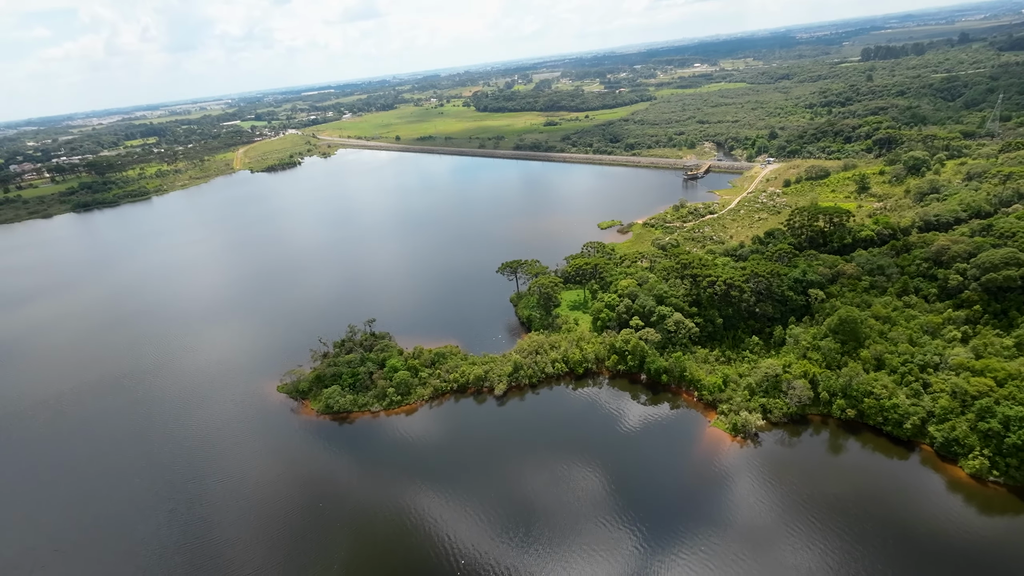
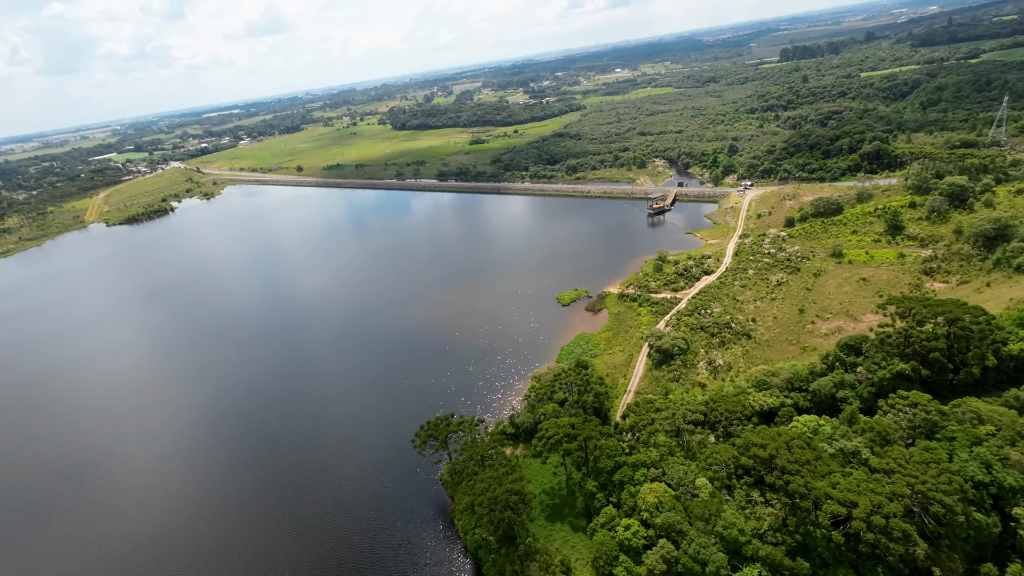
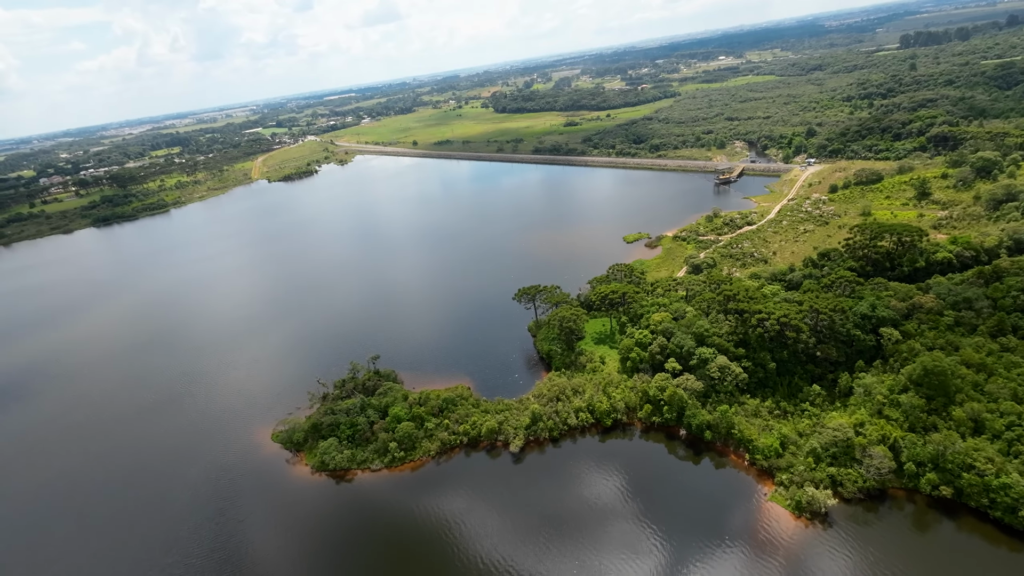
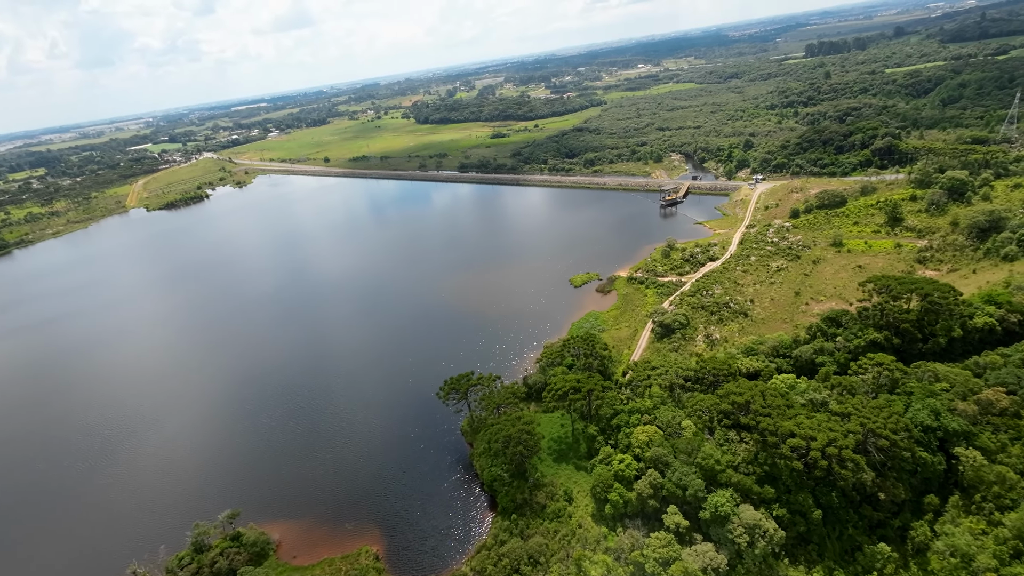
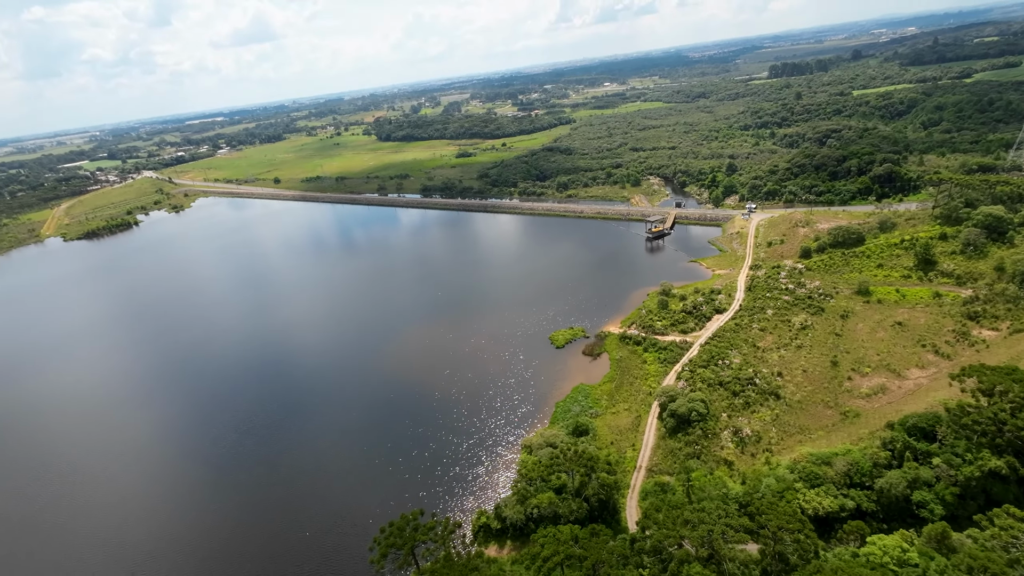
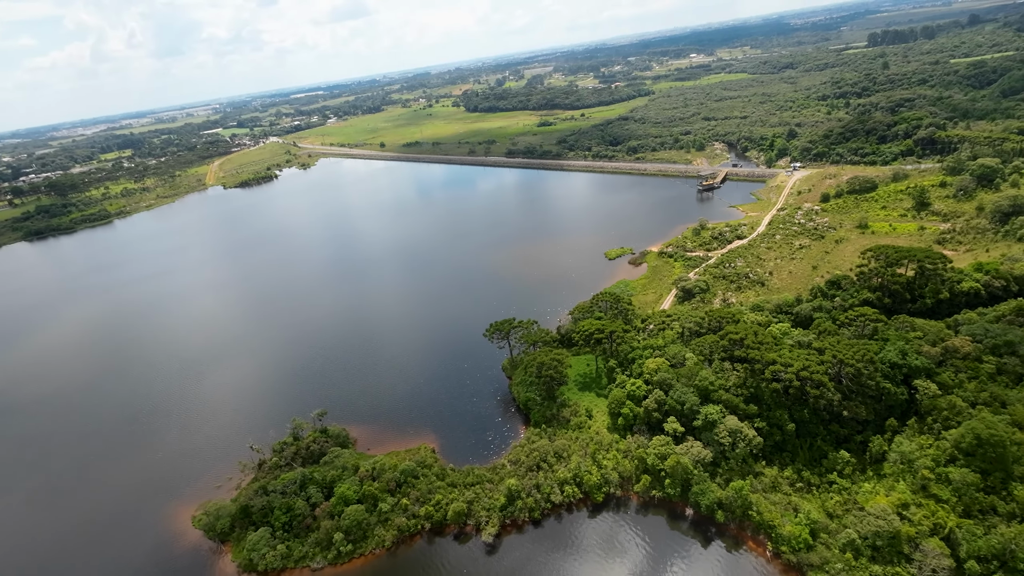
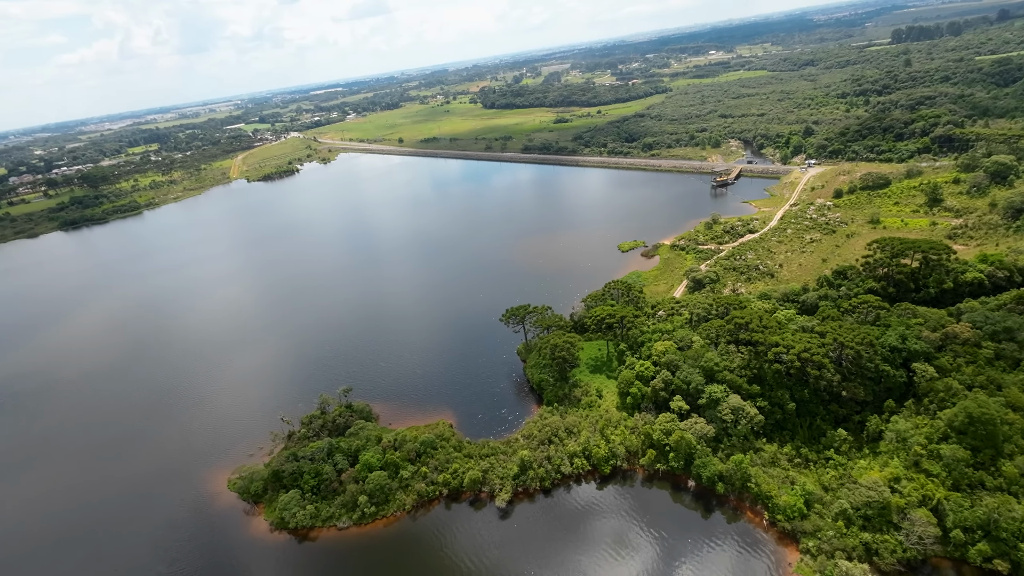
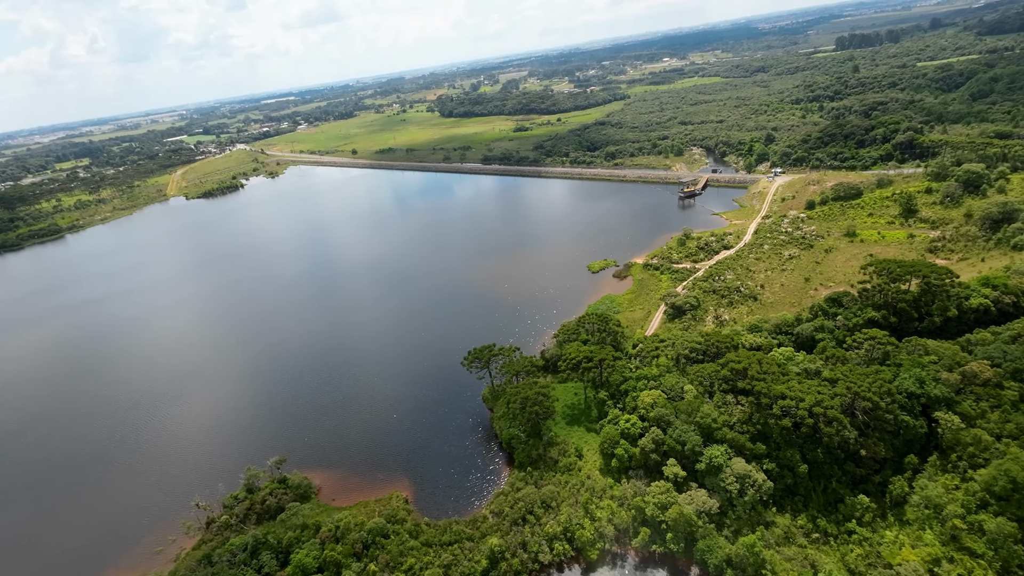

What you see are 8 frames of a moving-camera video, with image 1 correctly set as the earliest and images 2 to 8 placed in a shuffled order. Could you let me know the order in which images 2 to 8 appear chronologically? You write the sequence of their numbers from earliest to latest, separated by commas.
3, 7, 6, 8, 4, 2, 5
